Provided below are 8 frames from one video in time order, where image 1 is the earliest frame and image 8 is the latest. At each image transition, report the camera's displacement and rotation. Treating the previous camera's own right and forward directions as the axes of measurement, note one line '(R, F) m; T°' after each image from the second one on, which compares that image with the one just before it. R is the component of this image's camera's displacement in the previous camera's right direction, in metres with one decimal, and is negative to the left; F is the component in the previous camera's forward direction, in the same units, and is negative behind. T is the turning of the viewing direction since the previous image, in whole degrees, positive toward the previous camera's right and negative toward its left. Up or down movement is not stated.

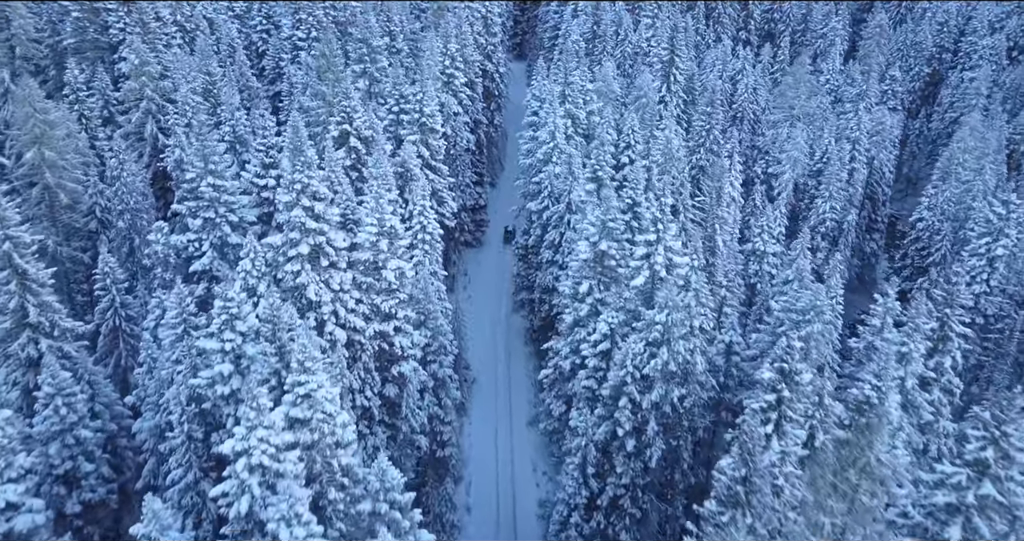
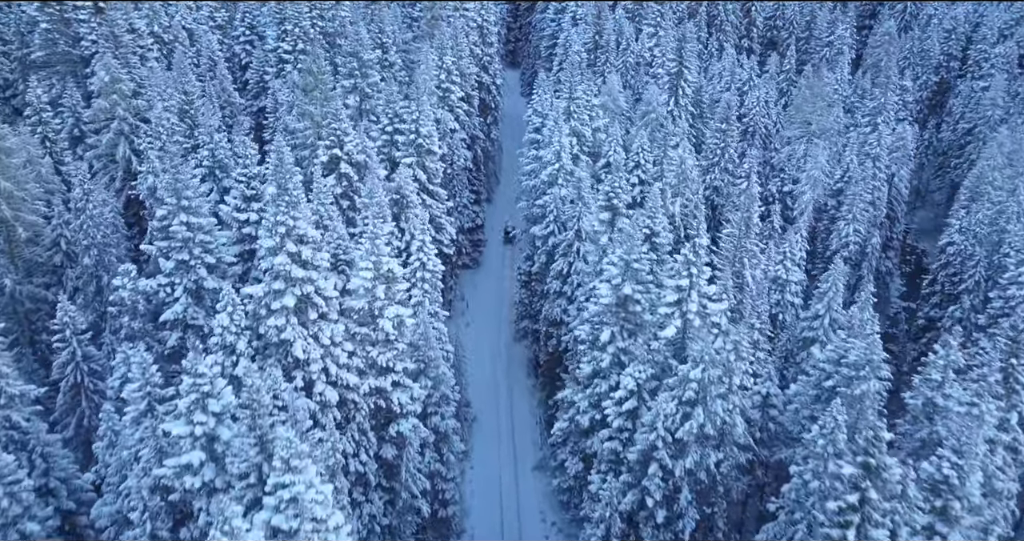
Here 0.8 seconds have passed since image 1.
(-0.7, +2.9) m; +1°
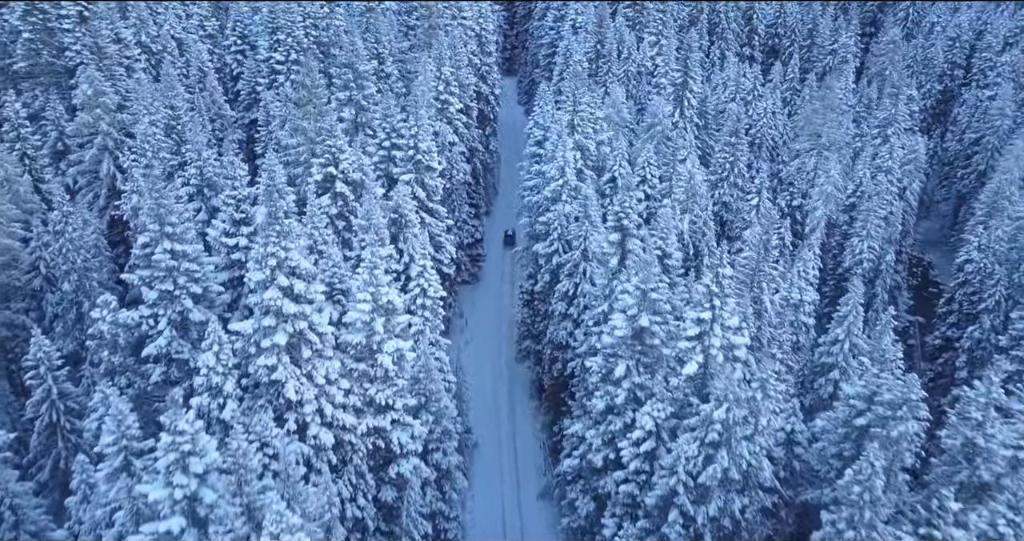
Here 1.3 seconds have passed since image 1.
(-0.4, +1.5) m; 0°
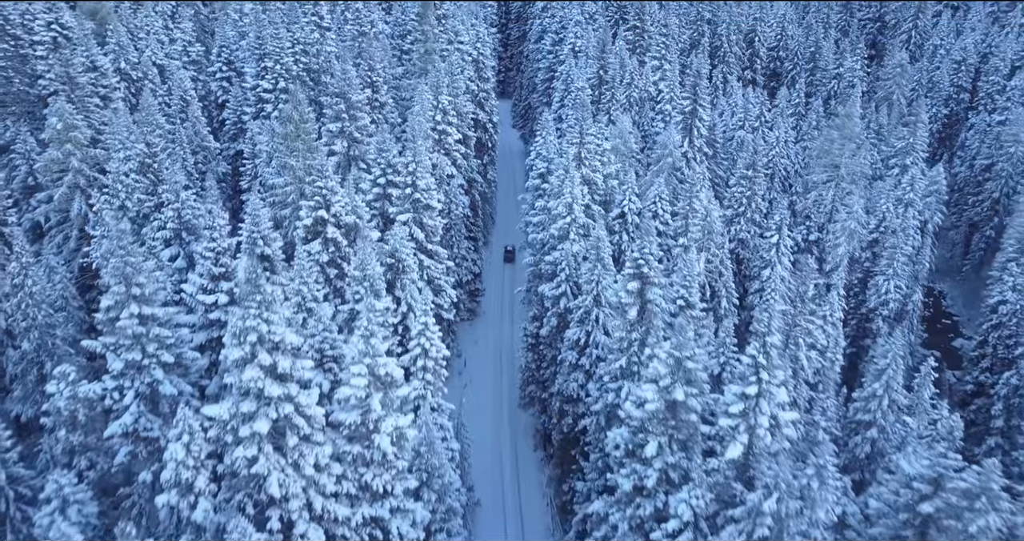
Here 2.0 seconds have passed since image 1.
(-0.7, +2.6) m; +1°
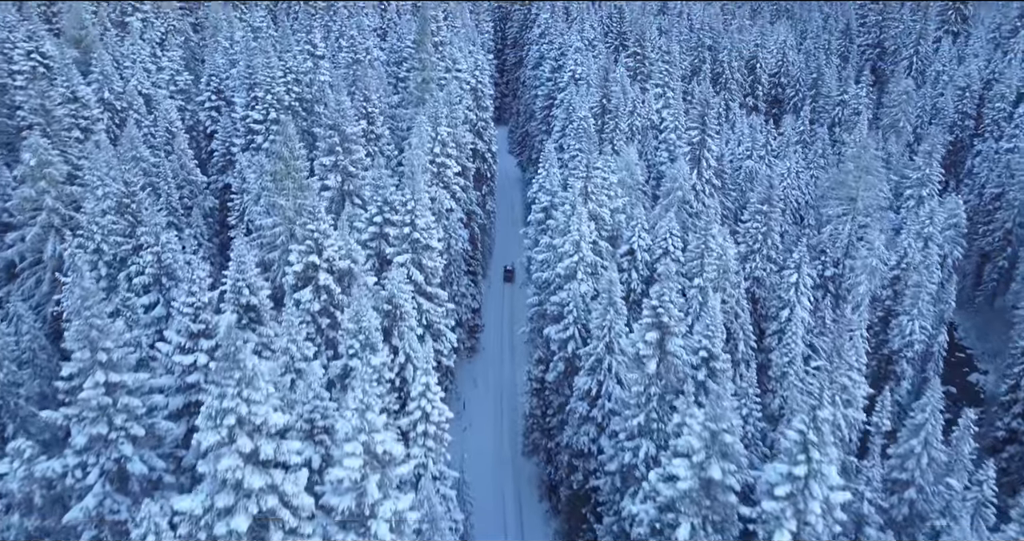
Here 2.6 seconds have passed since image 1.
(-0.5, +2.0) m; +1°
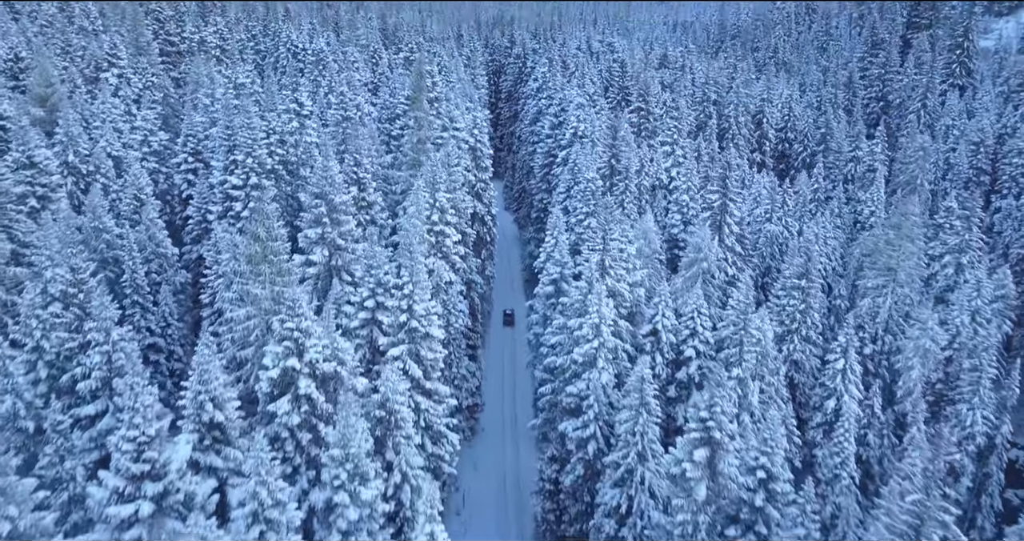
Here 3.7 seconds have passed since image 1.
(-0.8, +3.9) m; +1°
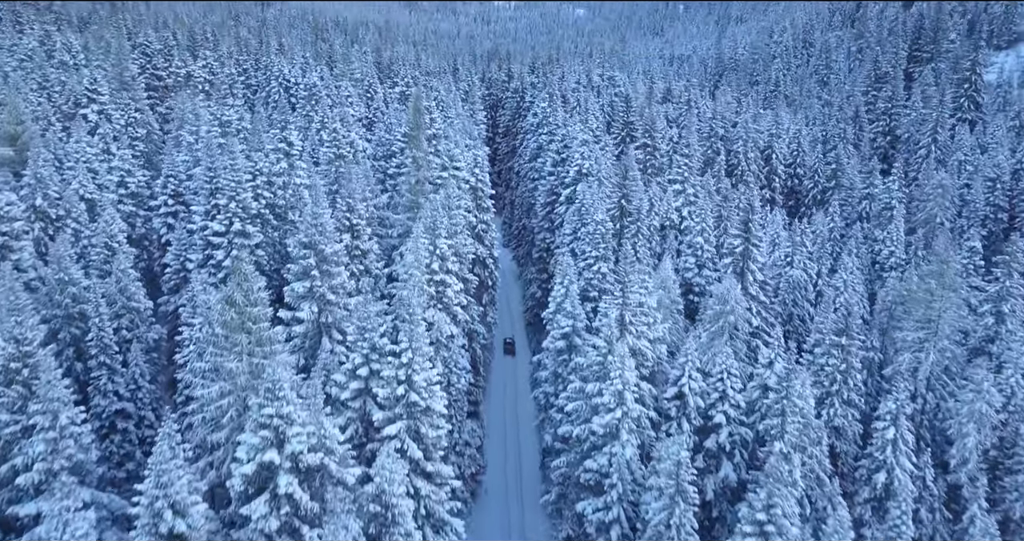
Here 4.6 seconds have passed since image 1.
(-0.6, +3.1) m; +1°
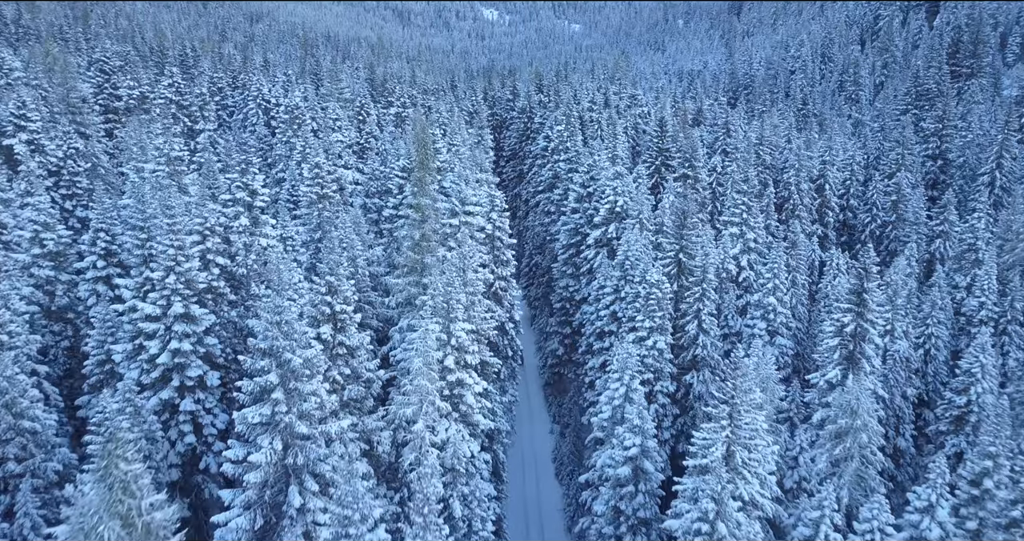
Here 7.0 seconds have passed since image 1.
(-1.7, +8.9) m; +1°
